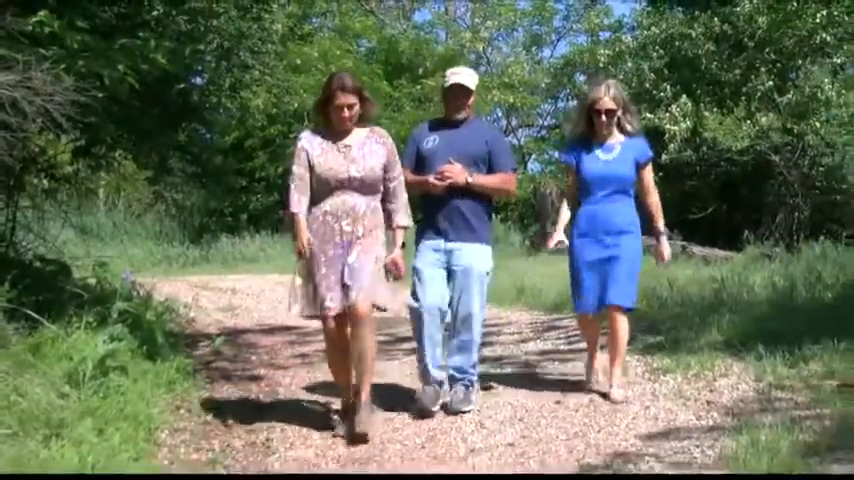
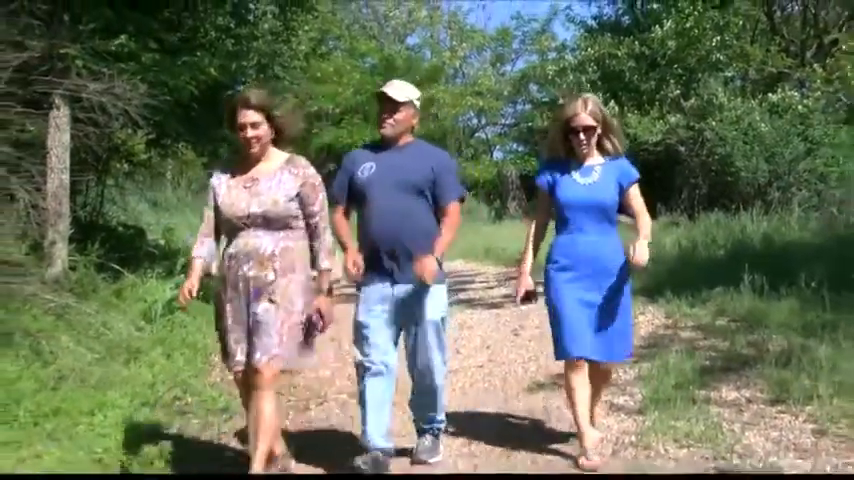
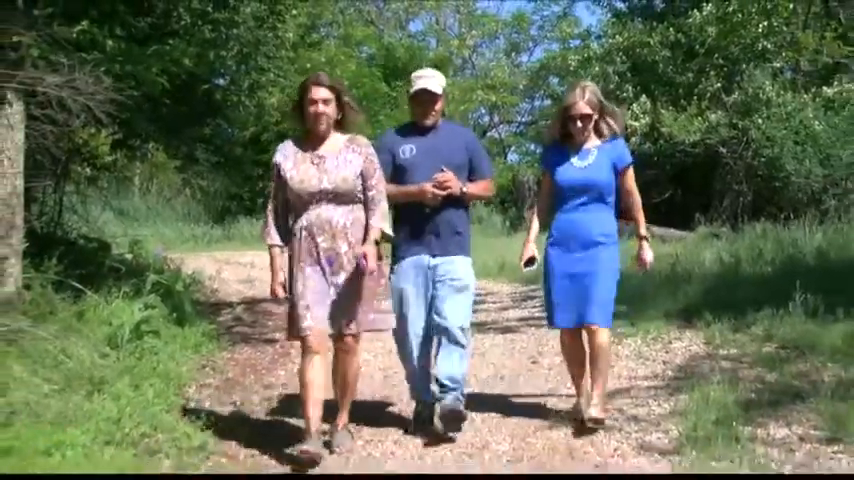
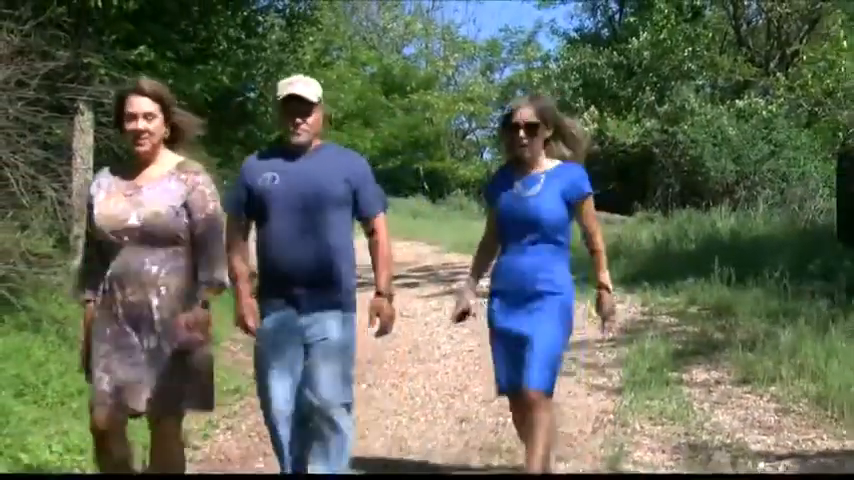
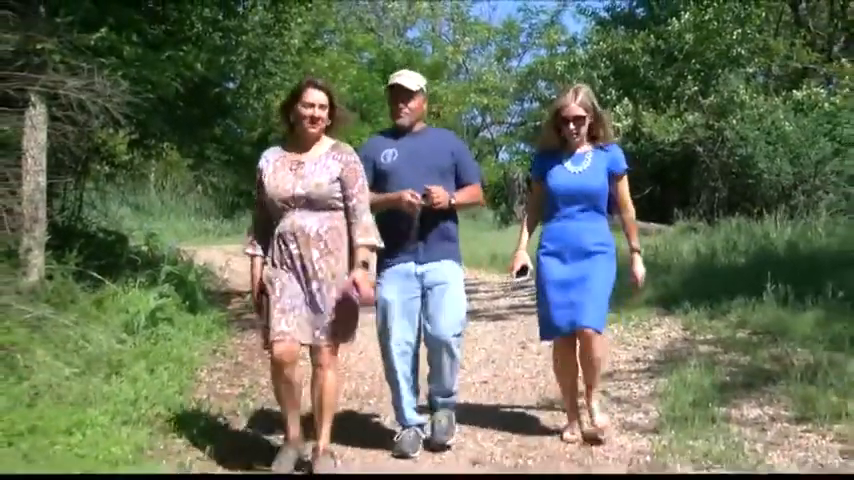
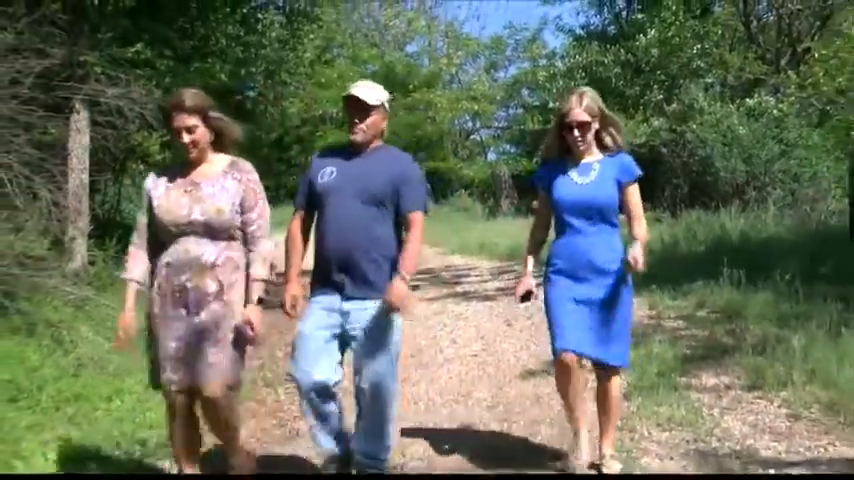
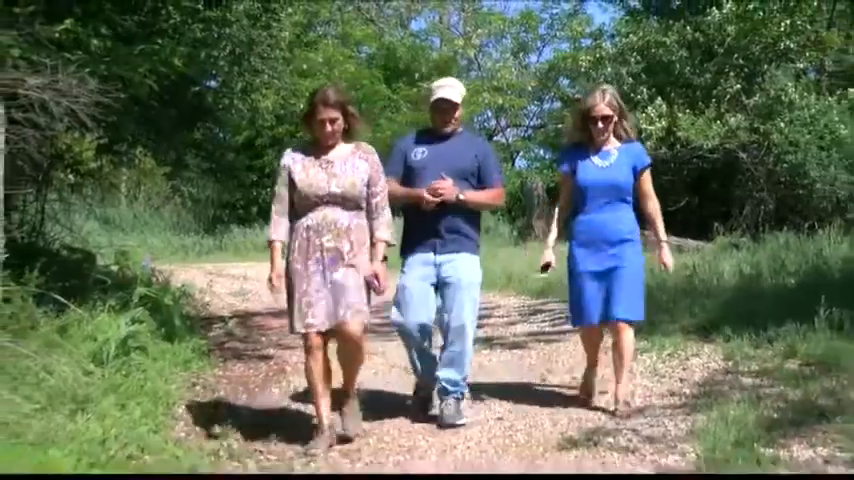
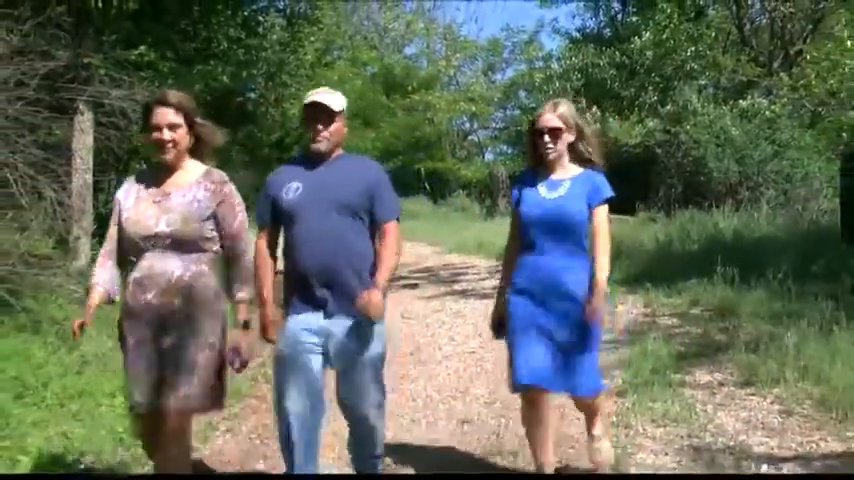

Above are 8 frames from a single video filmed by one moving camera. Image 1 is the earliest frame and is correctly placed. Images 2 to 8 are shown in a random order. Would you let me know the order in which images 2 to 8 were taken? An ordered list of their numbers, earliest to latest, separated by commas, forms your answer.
7, 3, 5, 2, 6, 8, 4
